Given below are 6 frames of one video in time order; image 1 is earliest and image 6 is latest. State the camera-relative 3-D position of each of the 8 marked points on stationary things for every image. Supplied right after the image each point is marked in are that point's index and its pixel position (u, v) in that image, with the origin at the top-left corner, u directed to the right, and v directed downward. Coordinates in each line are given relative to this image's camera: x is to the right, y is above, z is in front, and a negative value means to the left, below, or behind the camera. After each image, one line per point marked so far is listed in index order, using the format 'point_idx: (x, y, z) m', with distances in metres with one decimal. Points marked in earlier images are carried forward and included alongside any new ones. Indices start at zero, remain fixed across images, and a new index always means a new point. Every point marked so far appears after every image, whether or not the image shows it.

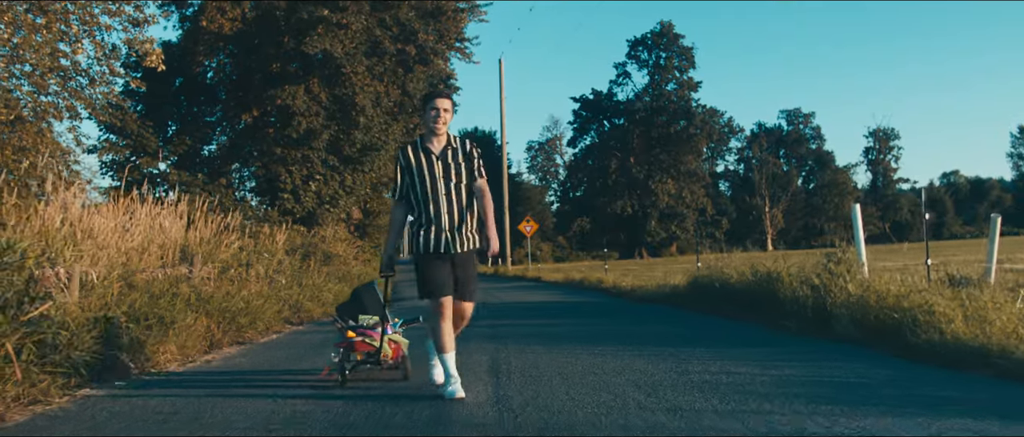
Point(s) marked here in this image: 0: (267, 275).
0: (-3.2, -0.8, +12.2) m
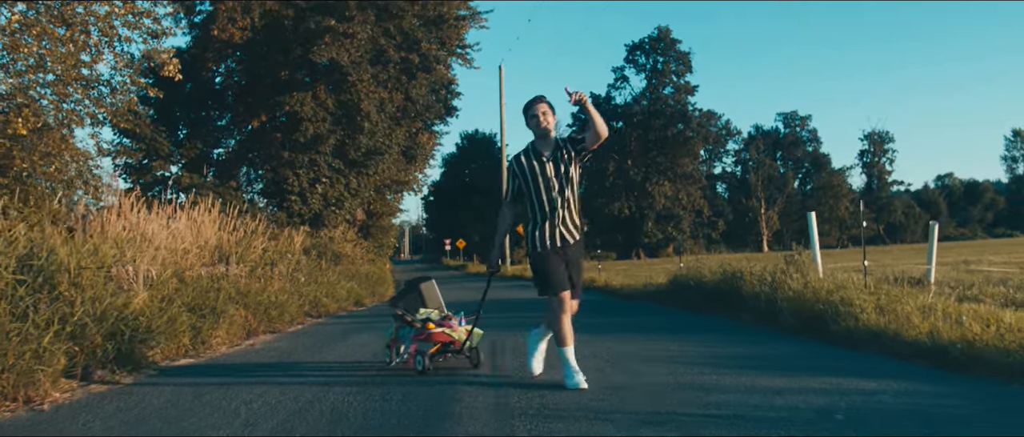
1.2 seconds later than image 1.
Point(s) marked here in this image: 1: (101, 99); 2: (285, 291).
0: (-3.2, -0.8, +13.0) m
1: (-7.4, +2.2, +15.5) m
2: (-3.0, -1.0, +12.0) m
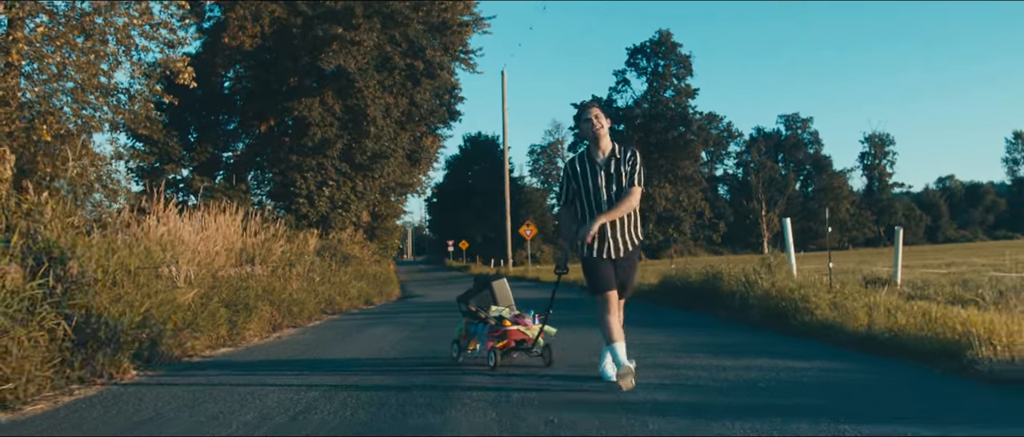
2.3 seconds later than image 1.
0: (-3.2, -0.9, +13.7) m
1: (-7.4, +2.1, +16.2) m
2: (-3.0, -1.0, +12.7) m
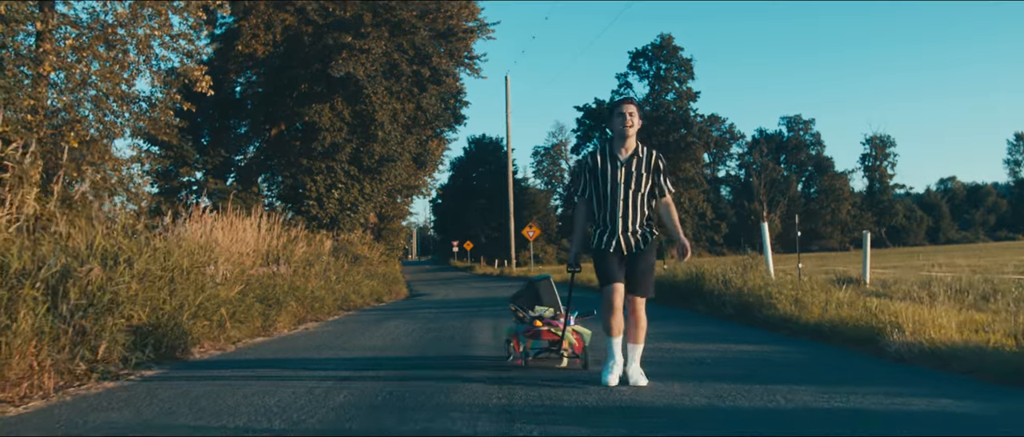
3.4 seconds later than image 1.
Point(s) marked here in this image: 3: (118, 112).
0: (-3.2, -0.9, +14.4) m
1: (-7.3, +2.1, +16.9) m
2: (-3.0, -1.1, +13.4) m
3: (-7.4, +2.0, +16.2) m
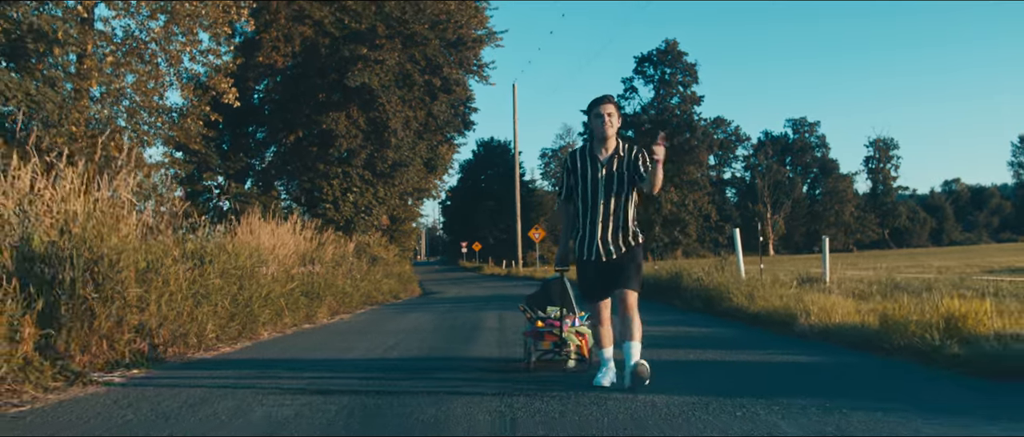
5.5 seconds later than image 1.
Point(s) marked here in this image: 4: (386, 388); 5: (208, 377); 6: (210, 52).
0: (-3.1, -1.0, +15.6) m
1: (-7.2, +2.0, +18.2) m
2: (-2.9, -1.1, +14.6) m
3: (-7.3, +2.0, +17.5) m
4: (-0.9, -1.2, +6.1) m
5: (-2.4, -1.3, +6.7) m
6: (-6.4, +3.5, +18.2) m
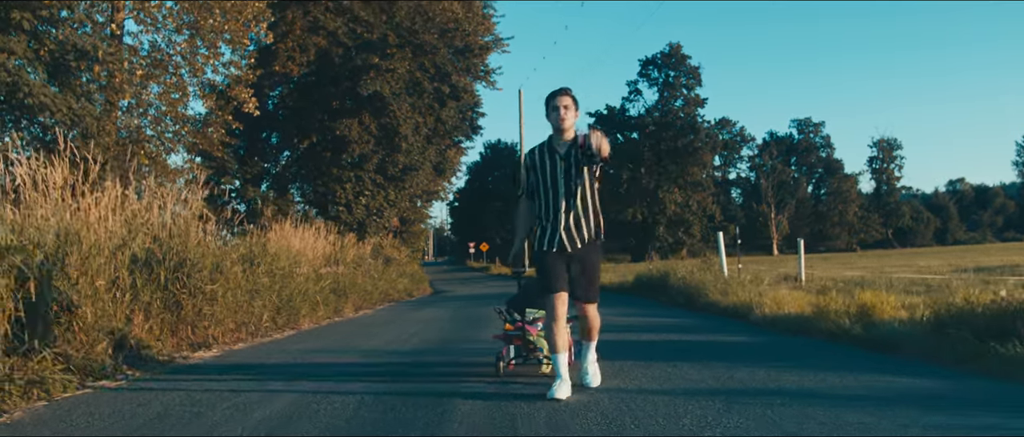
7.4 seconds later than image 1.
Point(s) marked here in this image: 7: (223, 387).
0: (-3.0, -1.0, +16.6) m
1: (-7.1, +1.9, +19.2) m
2: (-2.8, -1.2, +15.6) m
3: (-7.2, +1.9, +18.5) m
4: (-0.9, -1.3, +7.0) m
5: (-2.4, -1.3, +7.7) m
6: (-6.3, +3.4, +19.2) m
7: (-2.2, -1.3, +6.5) m
